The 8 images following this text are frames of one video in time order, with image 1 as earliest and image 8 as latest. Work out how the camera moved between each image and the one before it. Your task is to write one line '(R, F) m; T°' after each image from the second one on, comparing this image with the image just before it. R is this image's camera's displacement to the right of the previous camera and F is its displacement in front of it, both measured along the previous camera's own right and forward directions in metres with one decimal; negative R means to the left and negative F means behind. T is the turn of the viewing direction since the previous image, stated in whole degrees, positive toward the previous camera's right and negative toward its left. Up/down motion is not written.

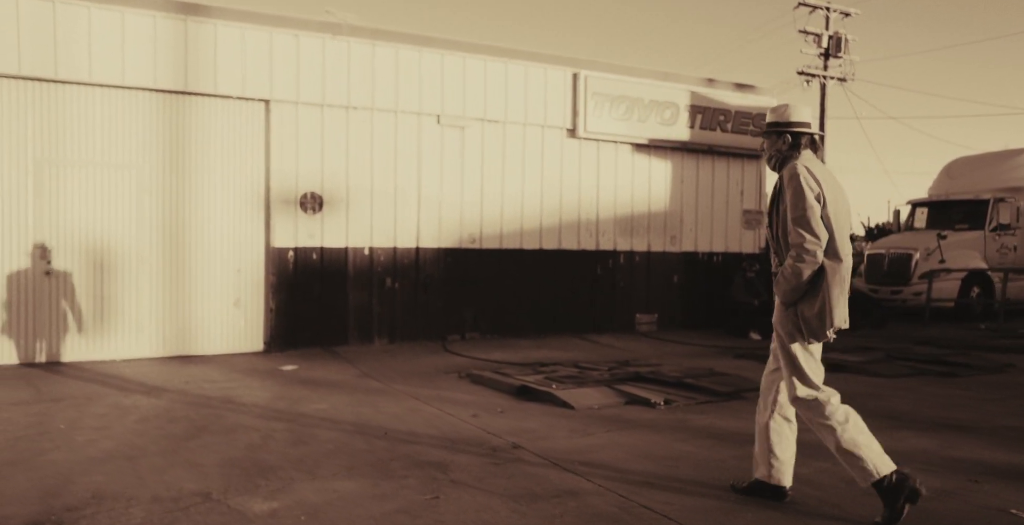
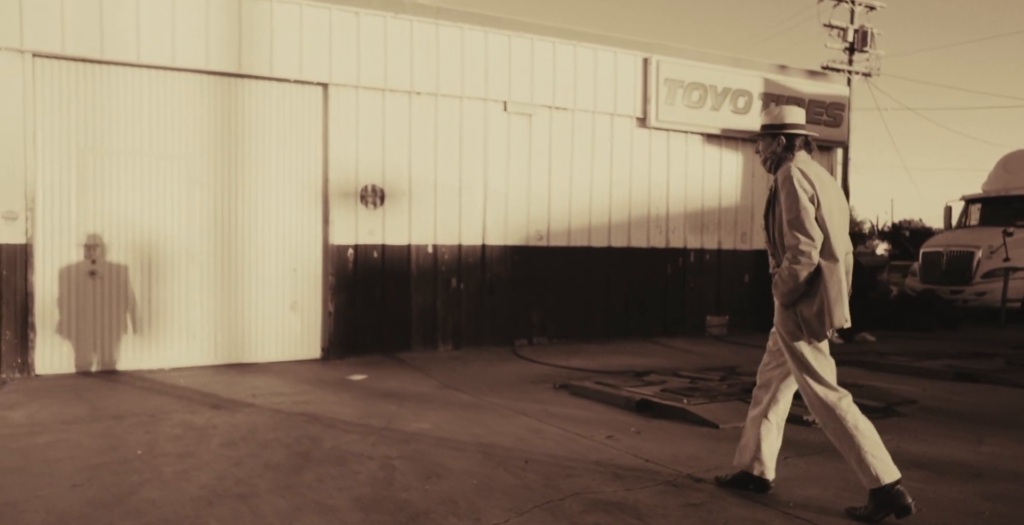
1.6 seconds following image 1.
(-1.0, +0.9) m; 0°
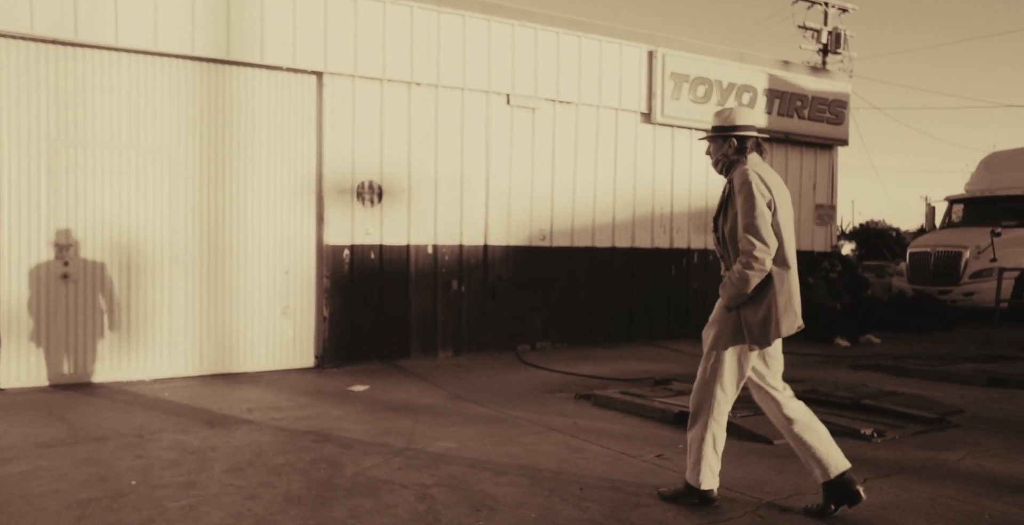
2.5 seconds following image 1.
(-0.5, +0.6) m; +2°
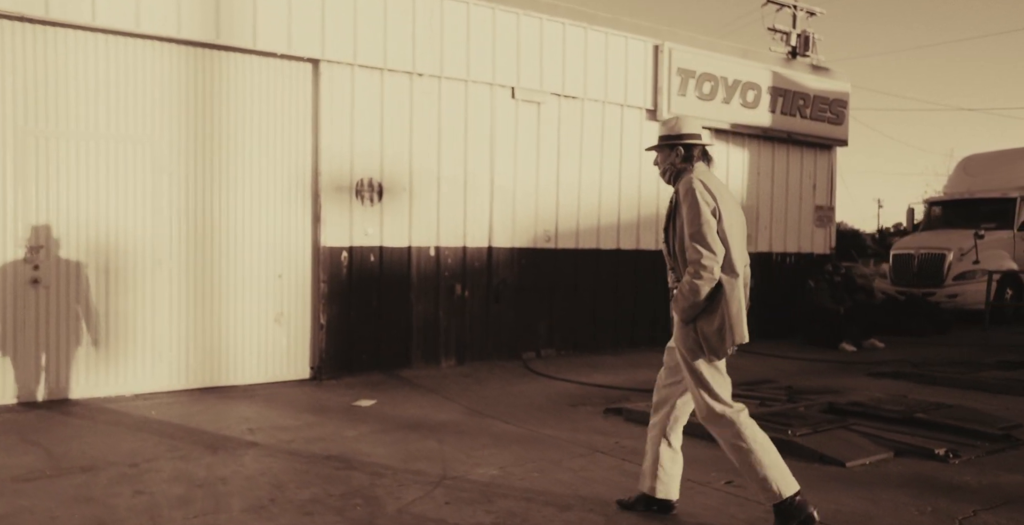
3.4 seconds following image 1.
(-0.6, +0.6) m; +3°
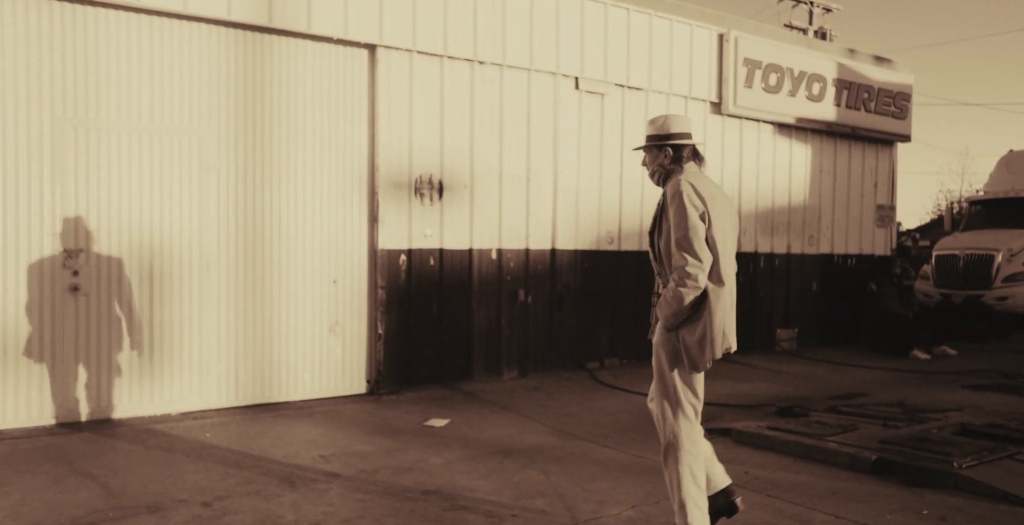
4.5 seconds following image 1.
(-0.7, +0.7) m; 0°
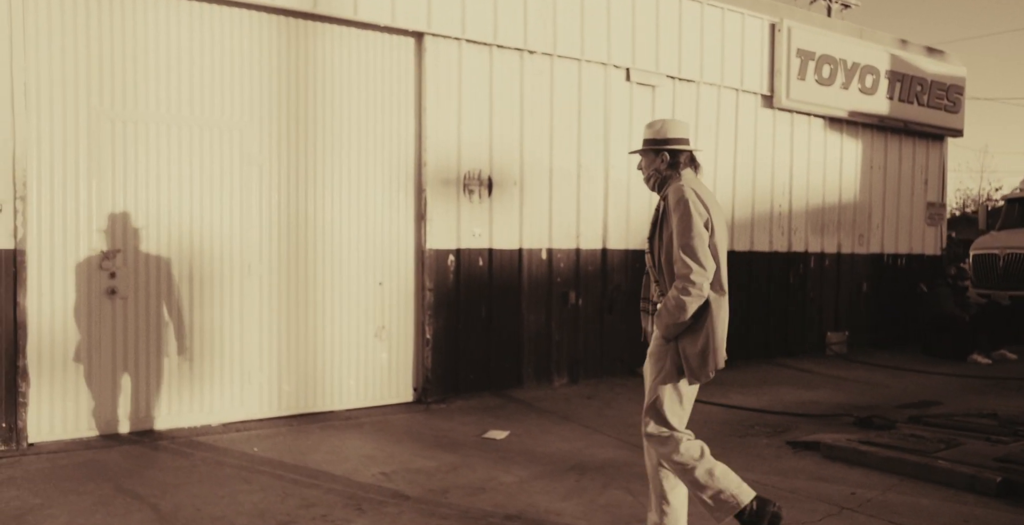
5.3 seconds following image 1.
(-0.4, +0.4) m; -1°
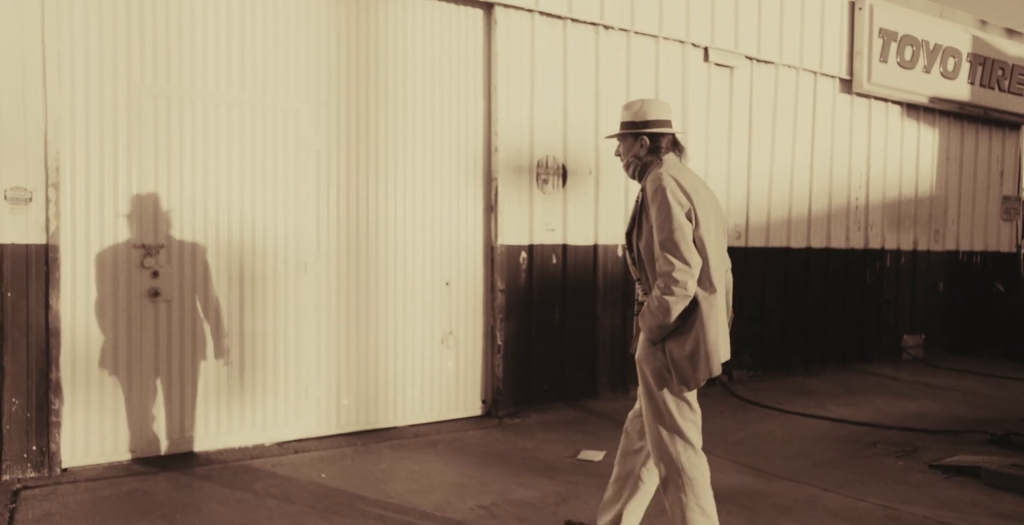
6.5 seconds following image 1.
(-0.6, +0.8) m; 0°
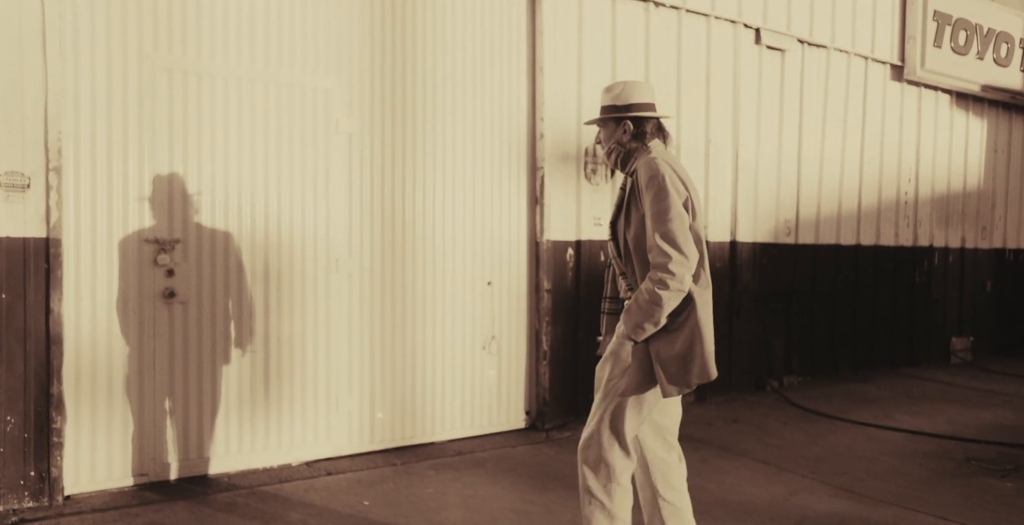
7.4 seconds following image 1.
(-0.4, +0.6) m; 0°
